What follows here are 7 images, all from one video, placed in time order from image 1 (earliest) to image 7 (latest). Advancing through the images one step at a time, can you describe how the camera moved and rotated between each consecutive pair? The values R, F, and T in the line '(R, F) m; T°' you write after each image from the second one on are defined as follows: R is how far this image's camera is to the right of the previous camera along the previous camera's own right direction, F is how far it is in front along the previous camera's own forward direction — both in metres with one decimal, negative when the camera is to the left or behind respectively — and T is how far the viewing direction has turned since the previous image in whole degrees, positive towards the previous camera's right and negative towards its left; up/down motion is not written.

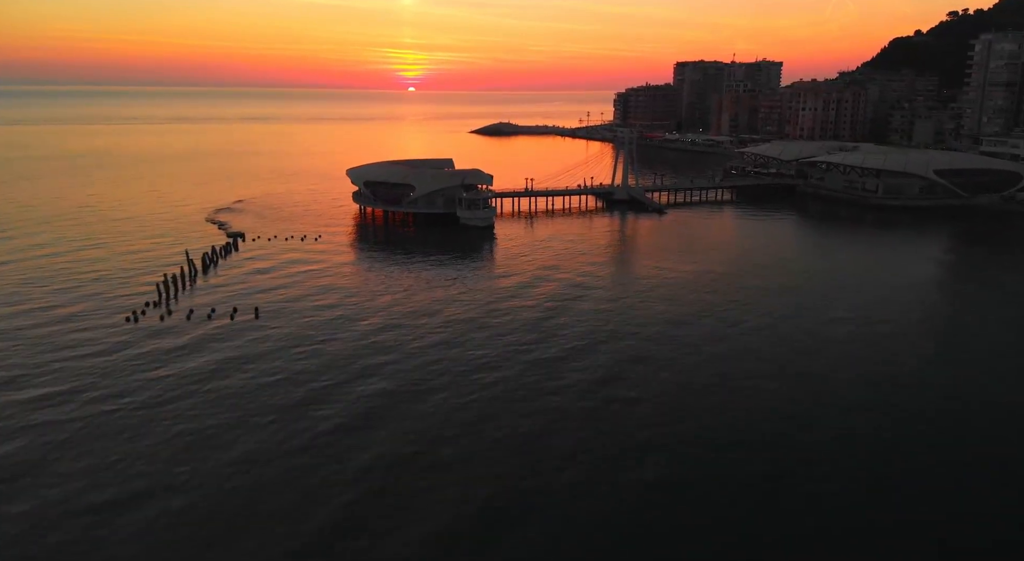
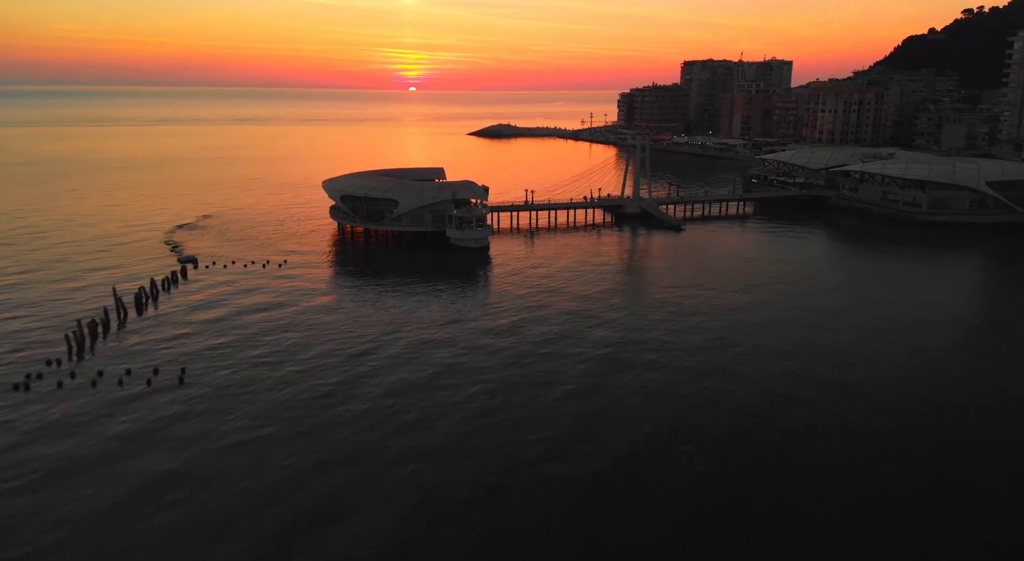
(+0.1, +4.8) m; 0°
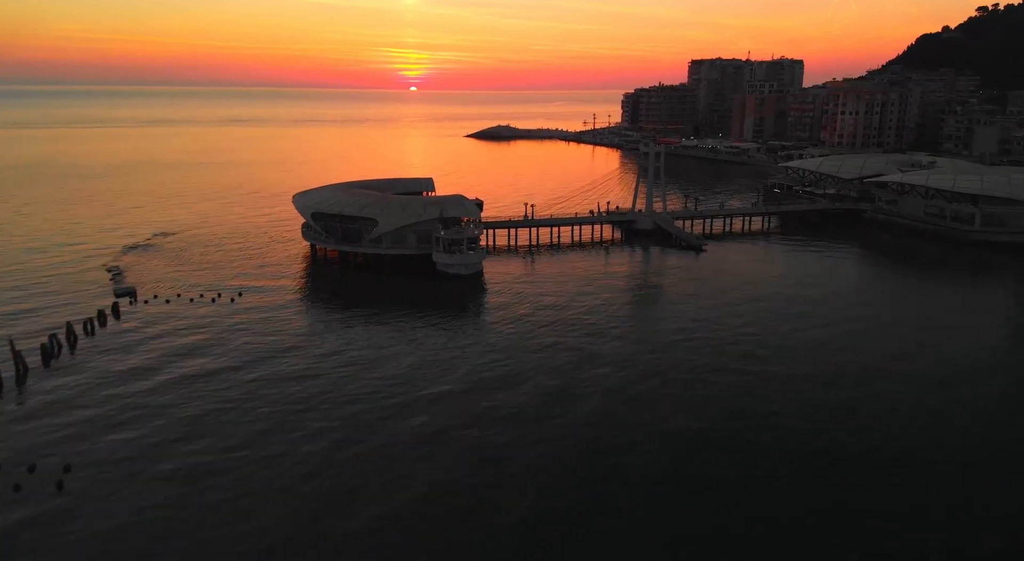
(+0.2, +4.5) m; 0°
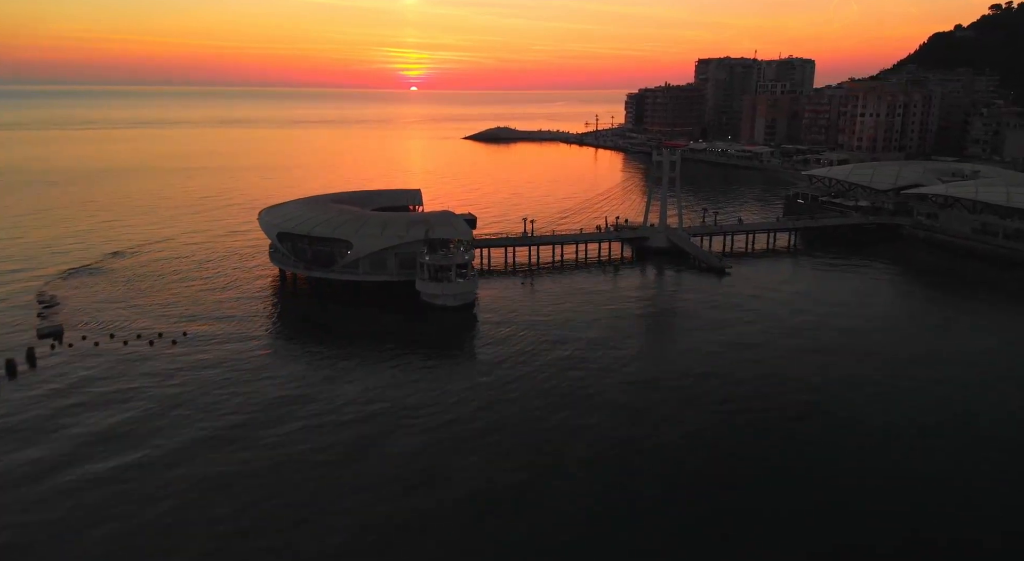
(+0.1, +3.9) m; 0°
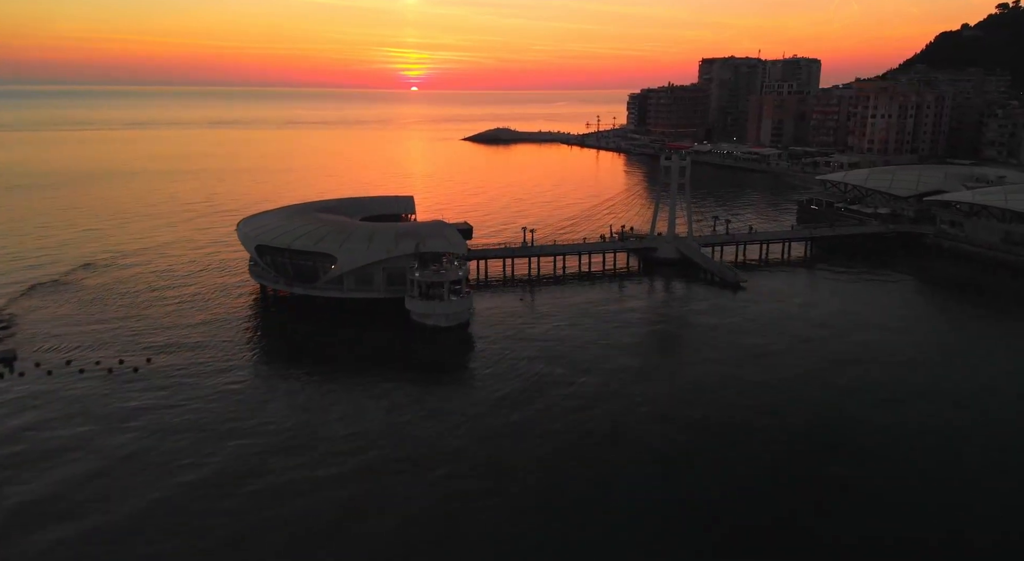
(+0.1, +2.0) m; 0°
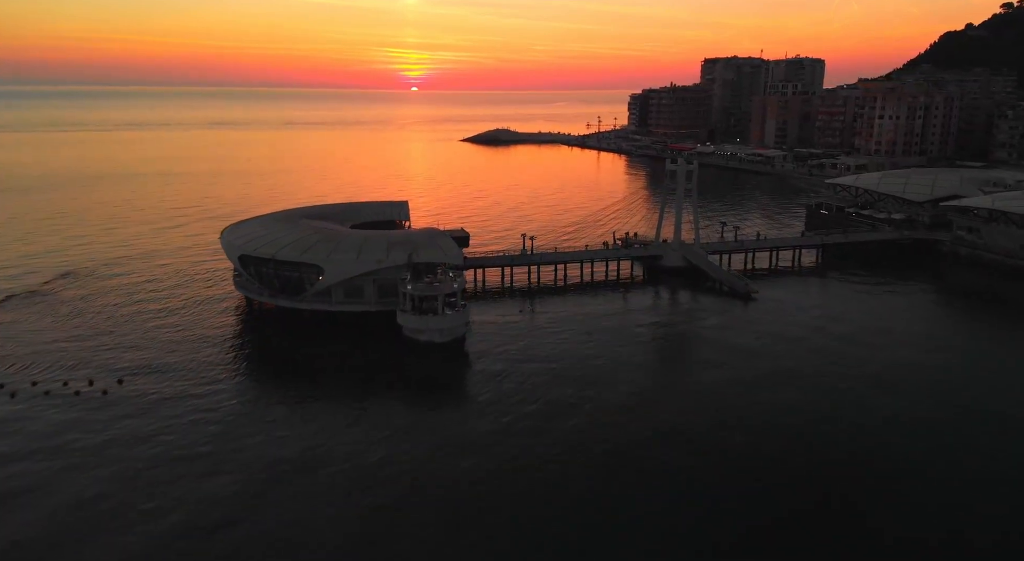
(+0.1, +1.3) m; 0°
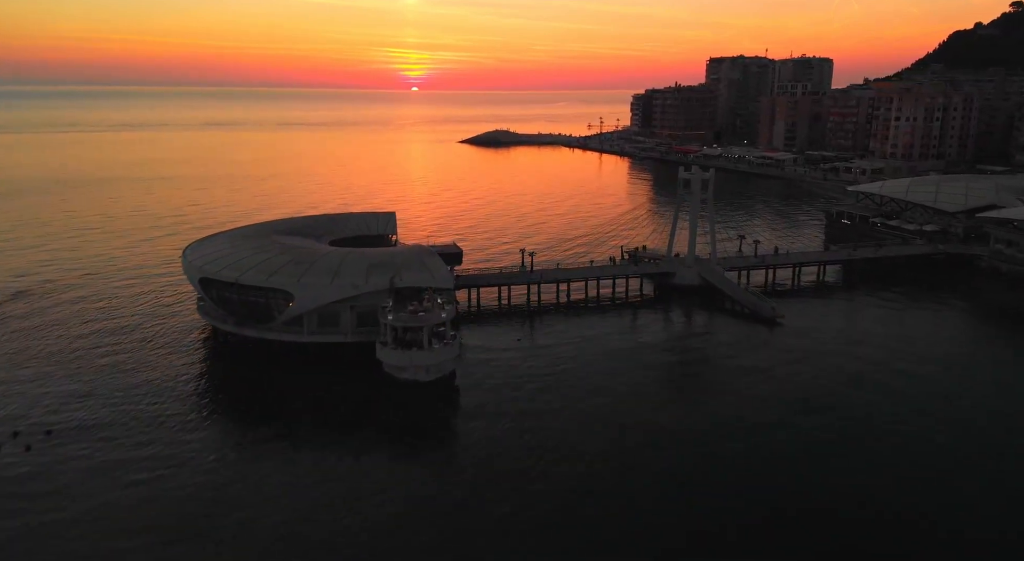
(+0.1, +2.7) m; 0°
